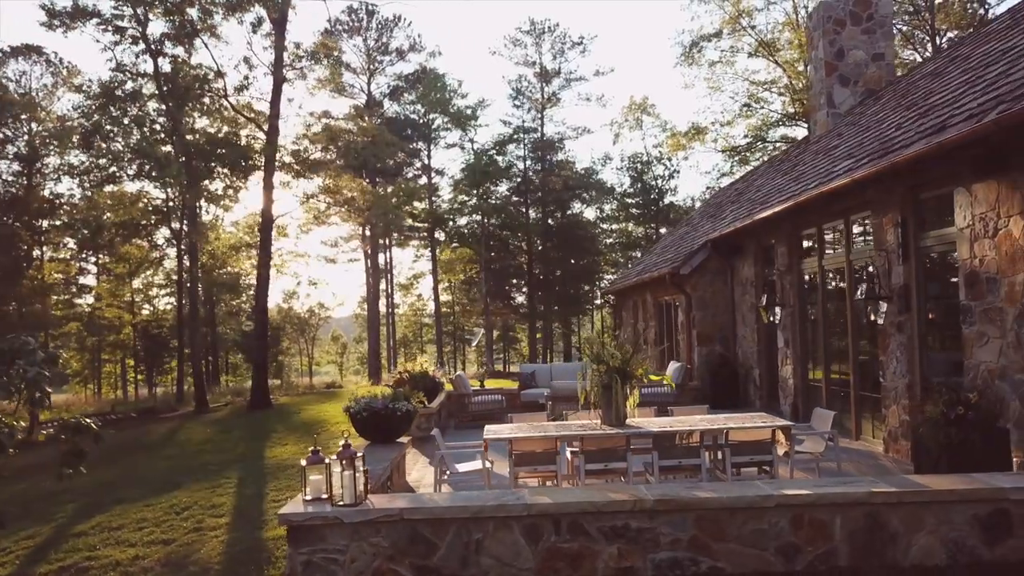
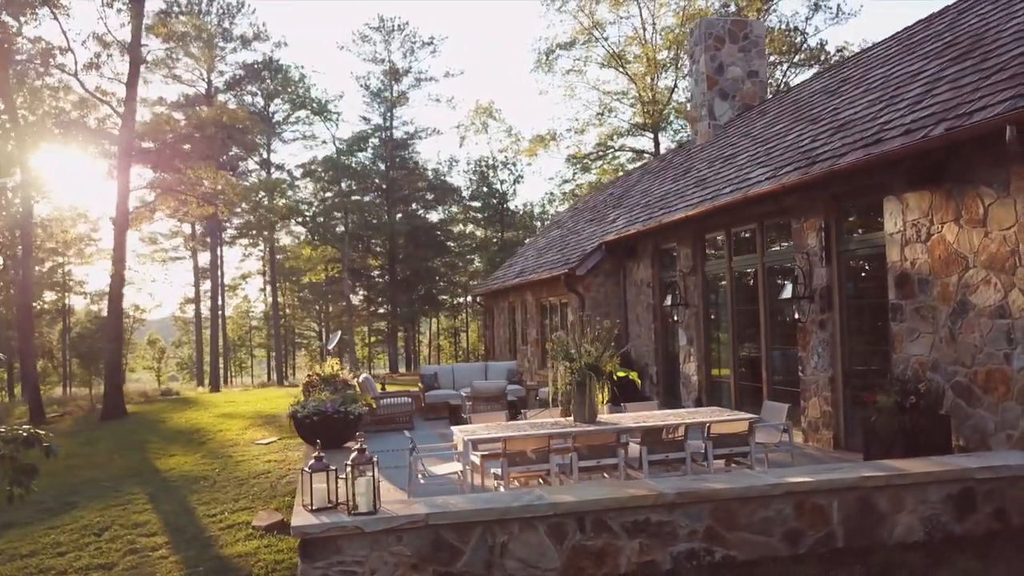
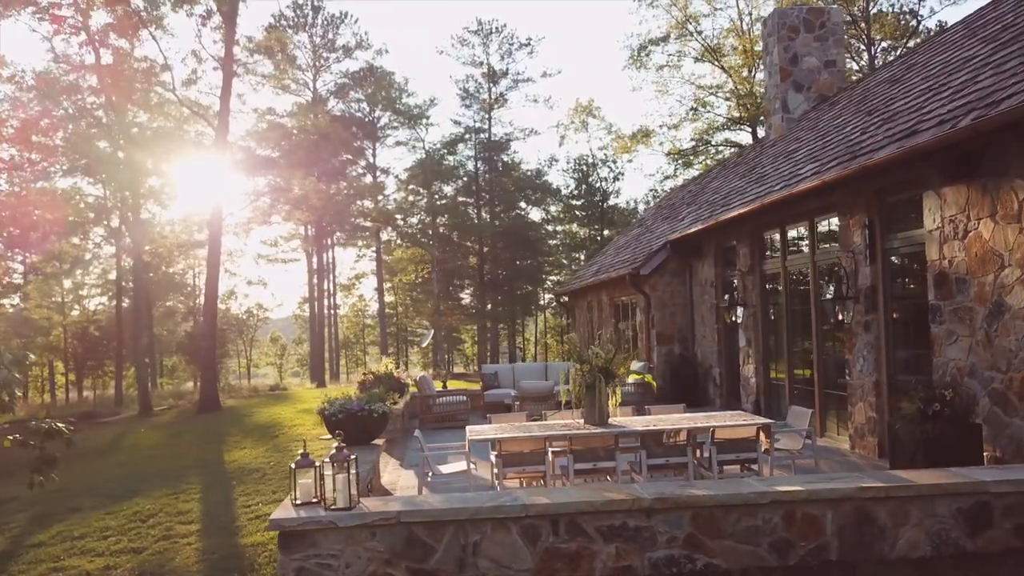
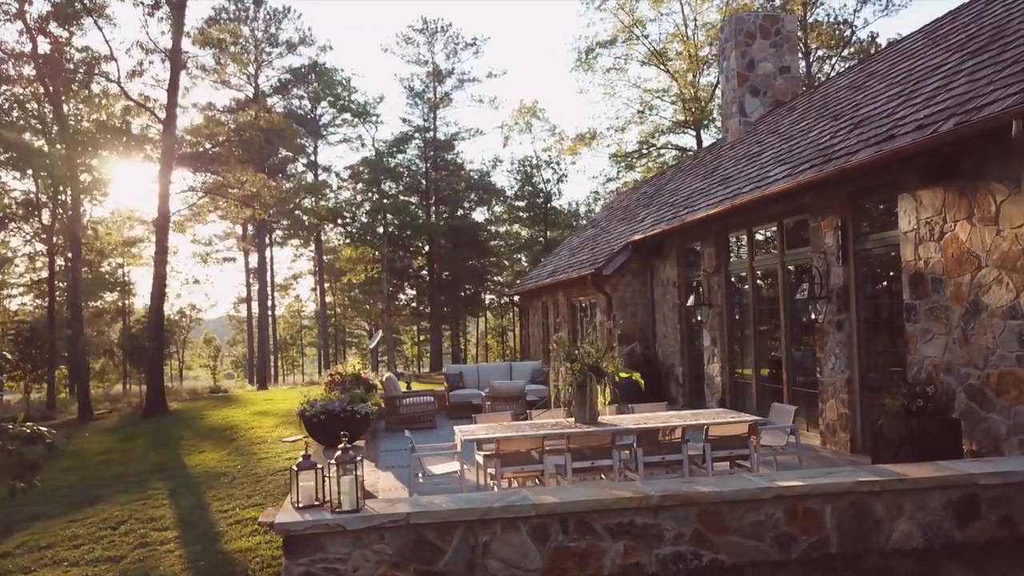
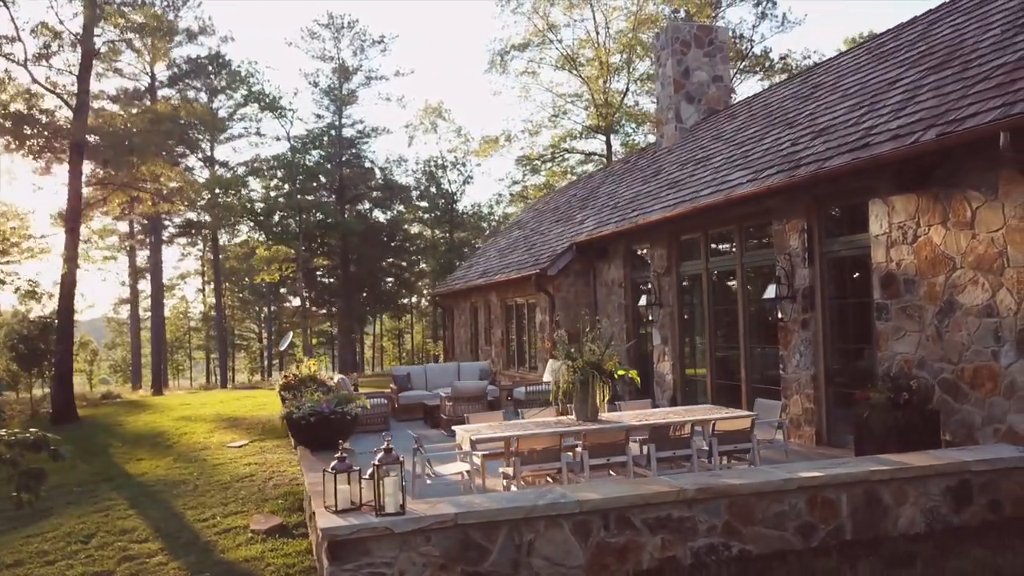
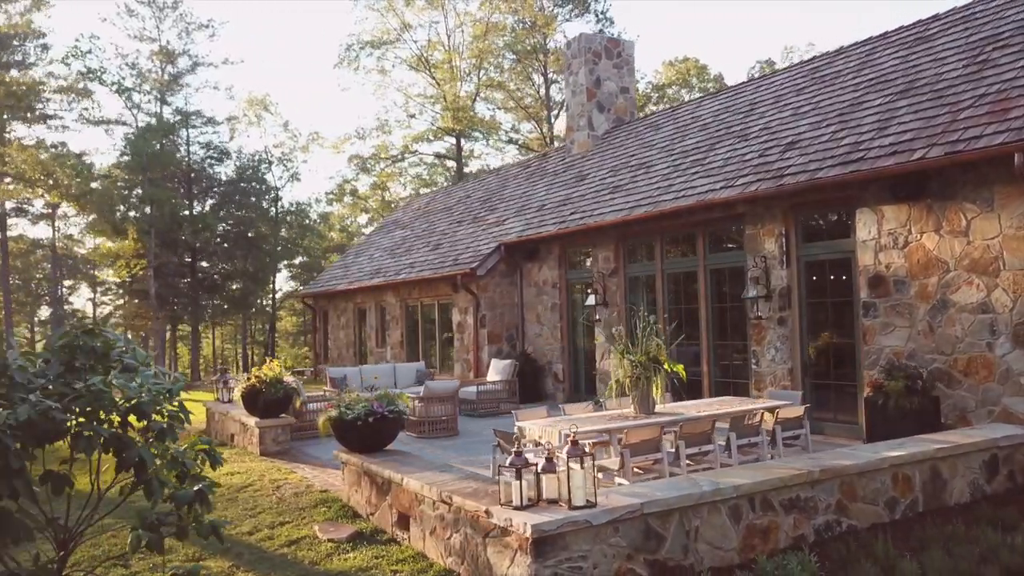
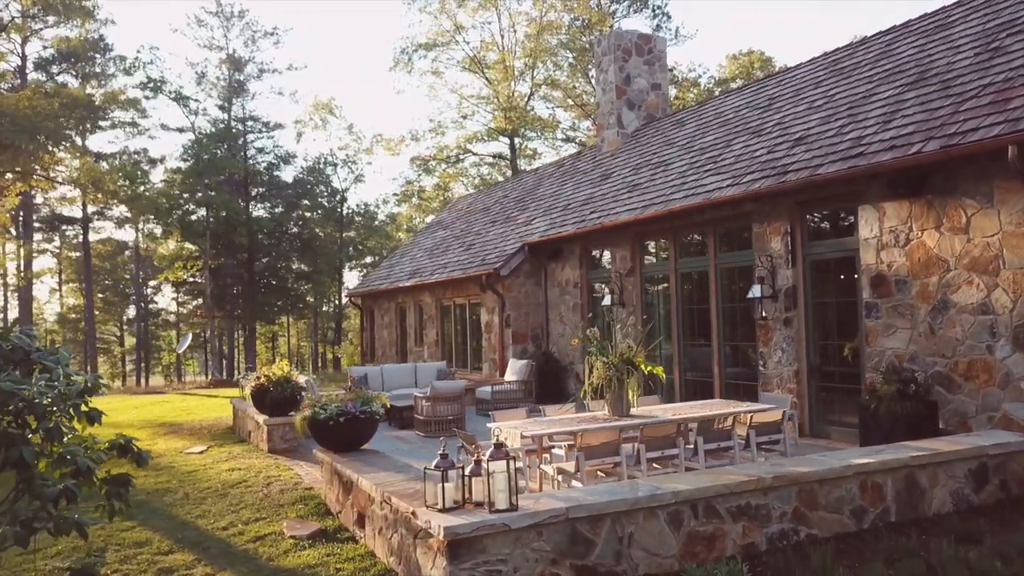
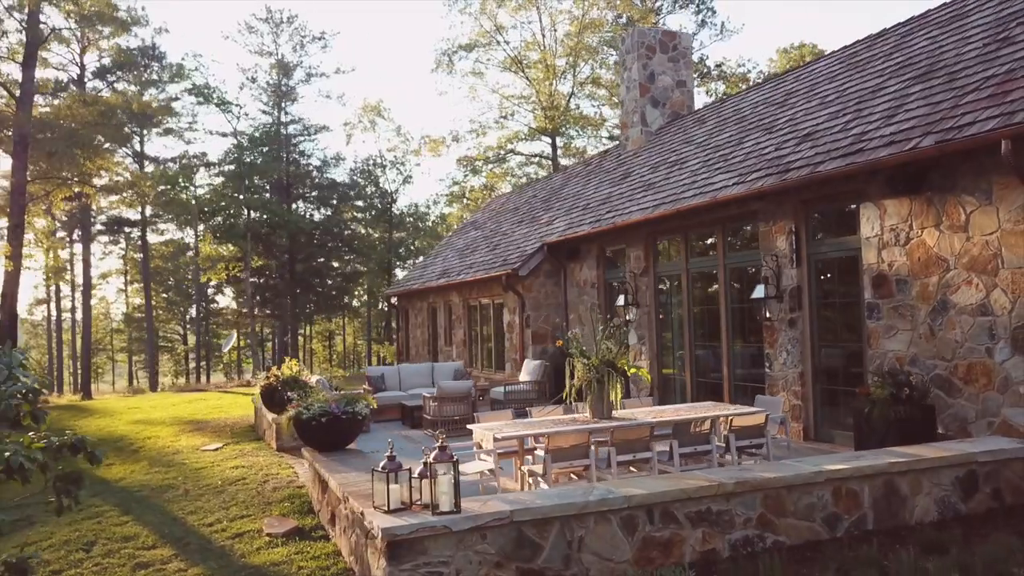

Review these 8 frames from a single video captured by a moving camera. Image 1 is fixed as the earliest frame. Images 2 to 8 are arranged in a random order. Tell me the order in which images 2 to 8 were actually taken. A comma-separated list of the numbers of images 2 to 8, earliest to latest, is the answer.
3, 4, 2, 5, 8, 7, 6
